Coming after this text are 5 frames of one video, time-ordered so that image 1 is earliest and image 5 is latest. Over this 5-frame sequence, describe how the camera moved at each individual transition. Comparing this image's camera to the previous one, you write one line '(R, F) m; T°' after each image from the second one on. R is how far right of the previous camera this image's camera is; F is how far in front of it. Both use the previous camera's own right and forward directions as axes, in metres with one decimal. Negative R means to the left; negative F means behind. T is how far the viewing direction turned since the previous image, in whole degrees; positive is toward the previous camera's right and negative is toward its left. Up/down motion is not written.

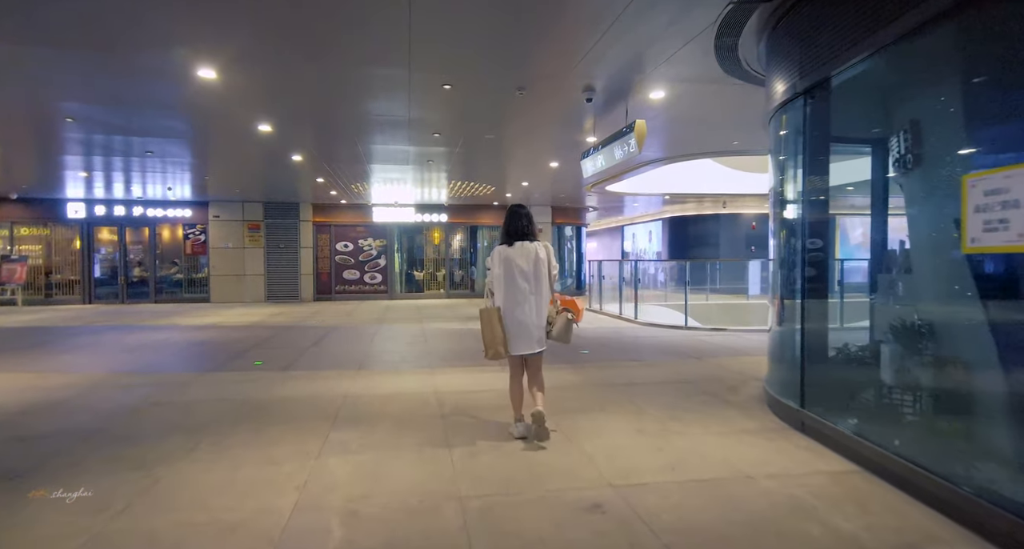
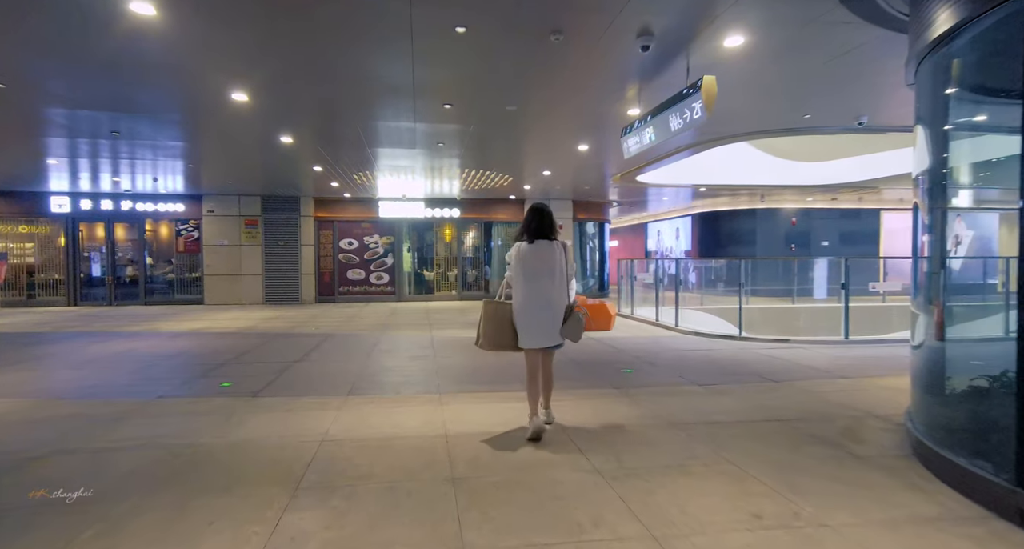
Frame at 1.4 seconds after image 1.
(-0.2, +1.4) m; -1°
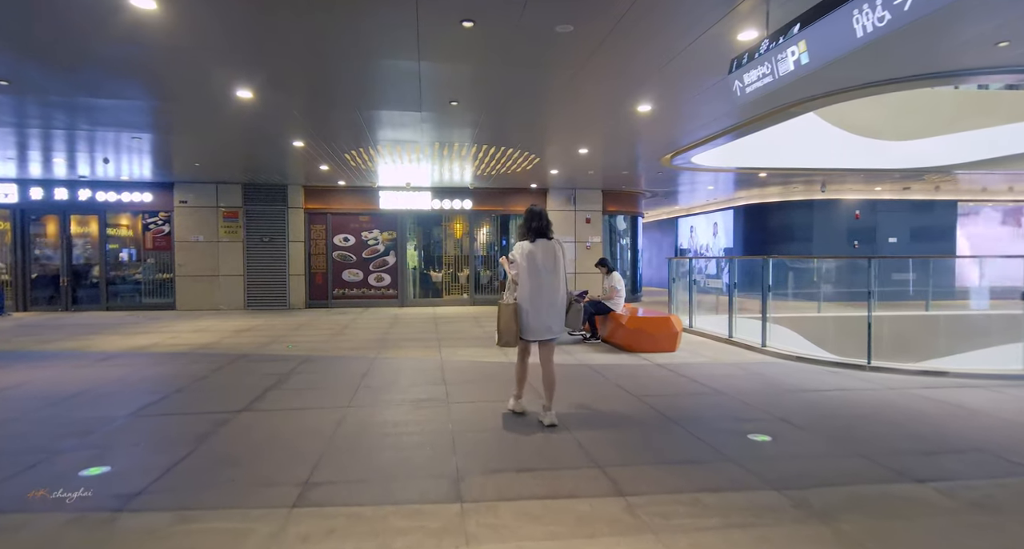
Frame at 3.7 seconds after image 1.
(-0.4, +2.3) m; -1°
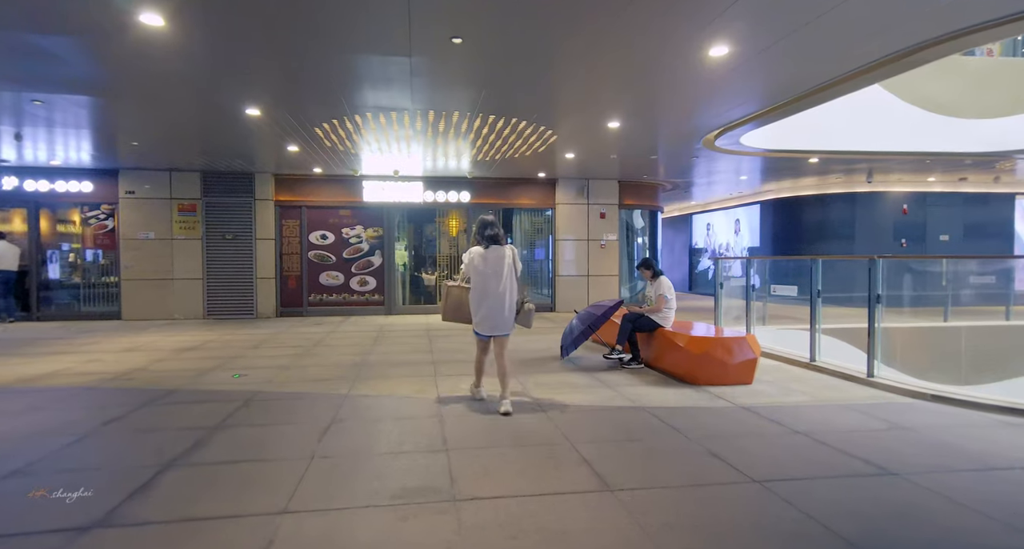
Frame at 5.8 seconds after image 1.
(-0.3, +1.9) m; +1°
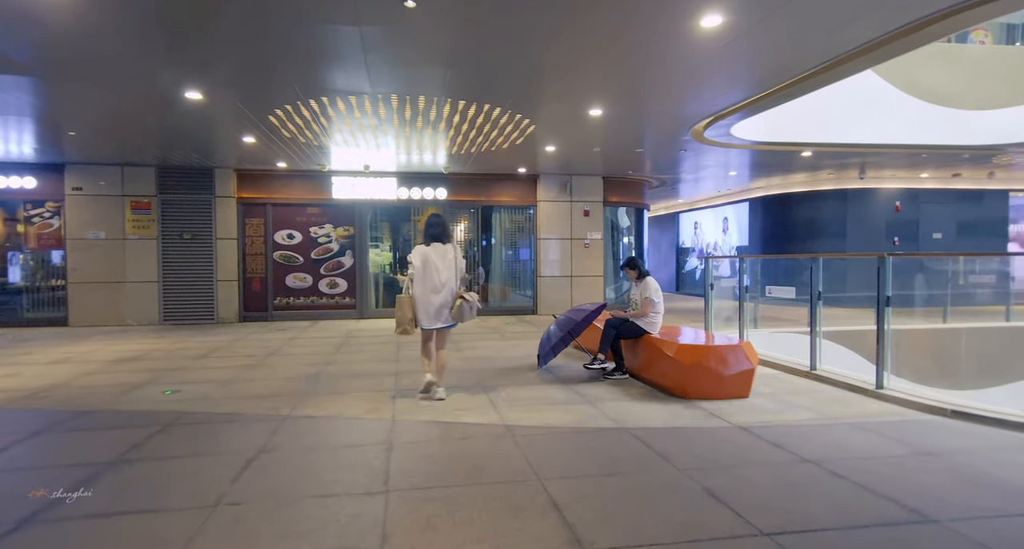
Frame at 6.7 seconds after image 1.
(+0.2, +0.6) m; +1°
